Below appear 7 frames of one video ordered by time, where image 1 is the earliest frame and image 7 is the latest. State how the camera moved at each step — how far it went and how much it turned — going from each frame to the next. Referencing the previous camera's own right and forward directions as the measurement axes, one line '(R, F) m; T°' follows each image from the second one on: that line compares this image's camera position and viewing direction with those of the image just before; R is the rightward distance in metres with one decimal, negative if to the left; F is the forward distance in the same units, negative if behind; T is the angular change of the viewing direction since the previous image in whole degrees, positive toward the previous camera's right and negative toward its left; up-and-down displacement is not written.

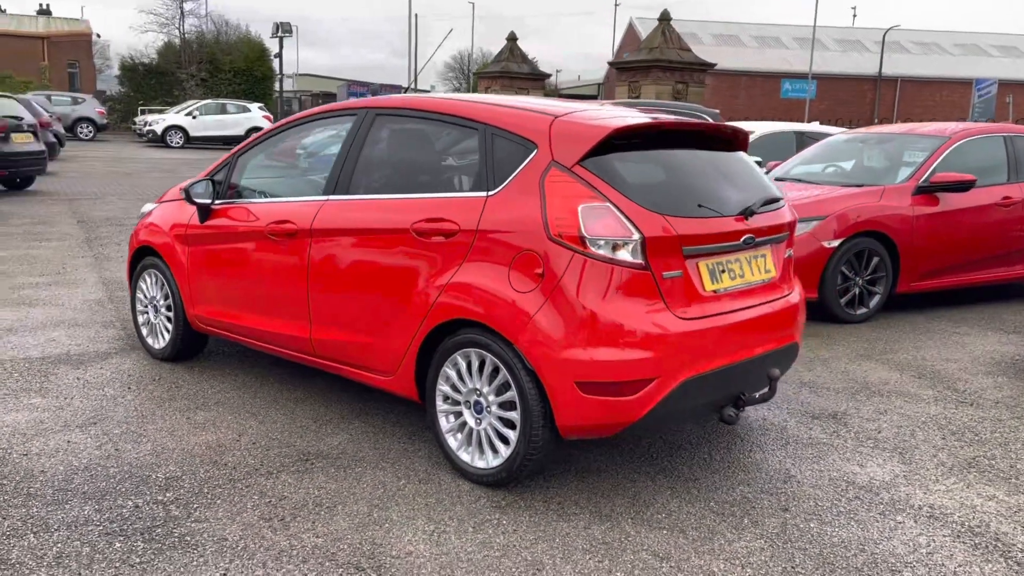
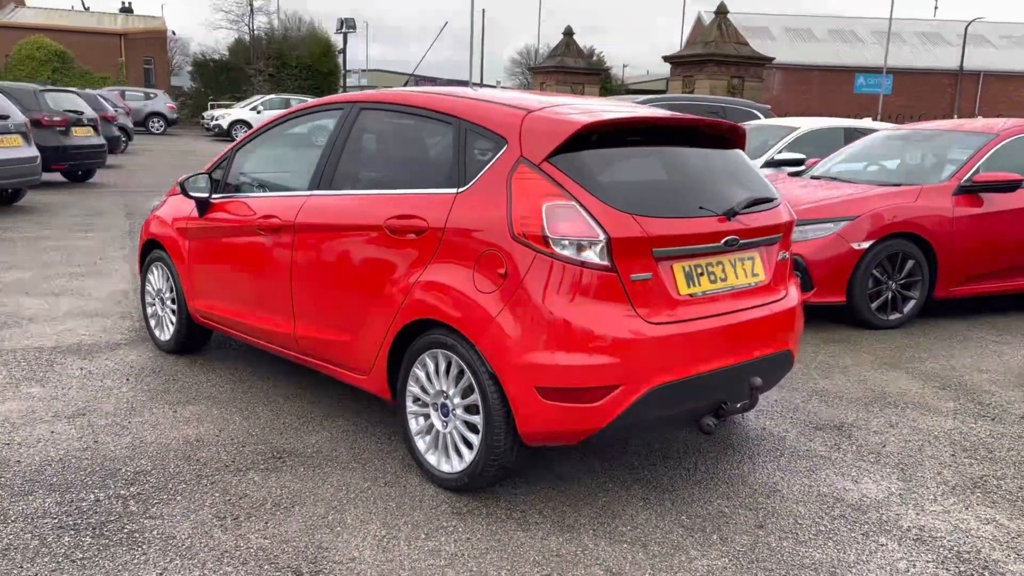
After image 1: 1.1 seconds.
(+0.4, +0.1) m; -4°
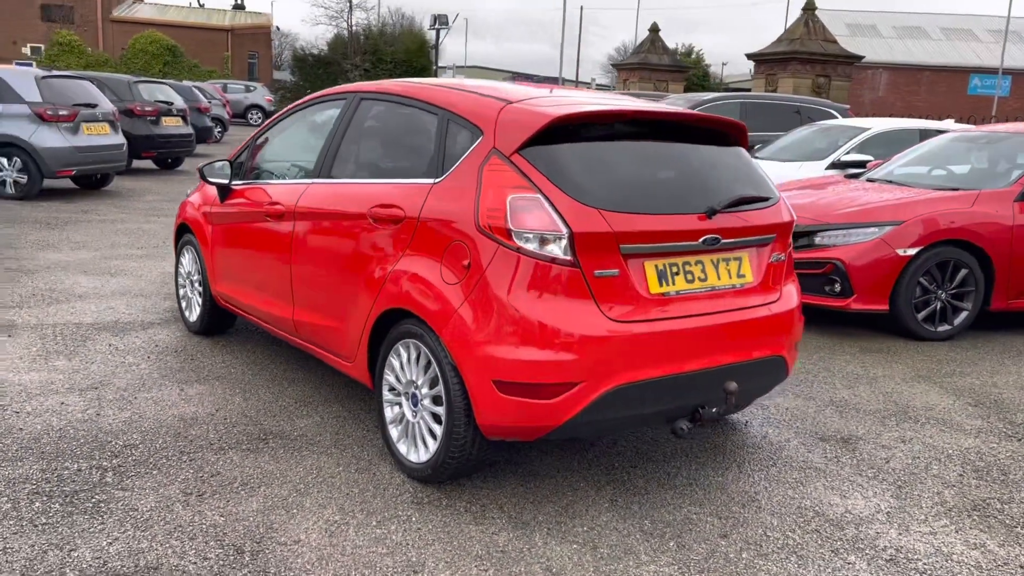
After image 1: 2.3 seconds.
(+0.4, 0.0) m; -6°
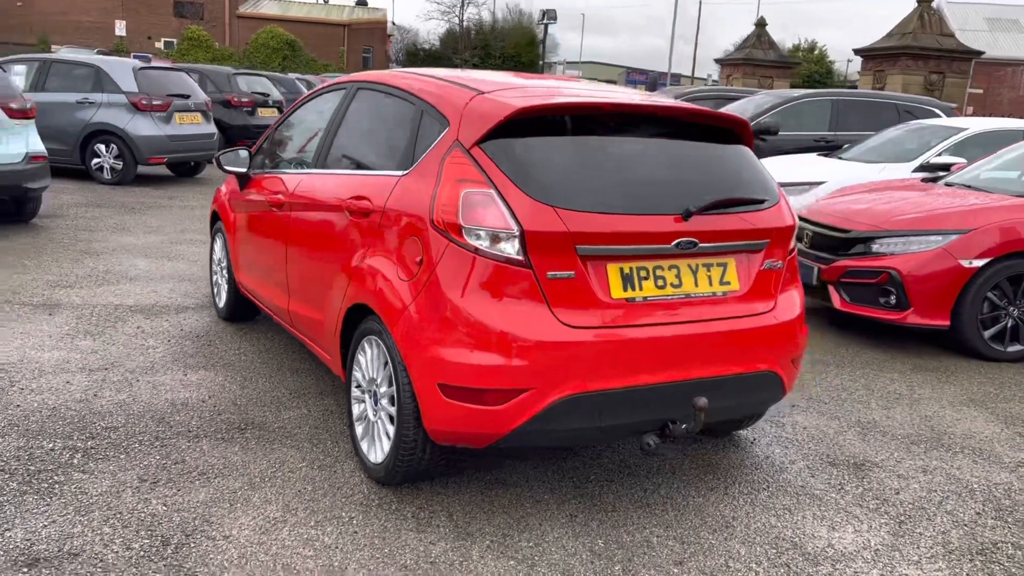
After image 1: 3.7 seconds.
(+0.5, +0.2) m; -7°
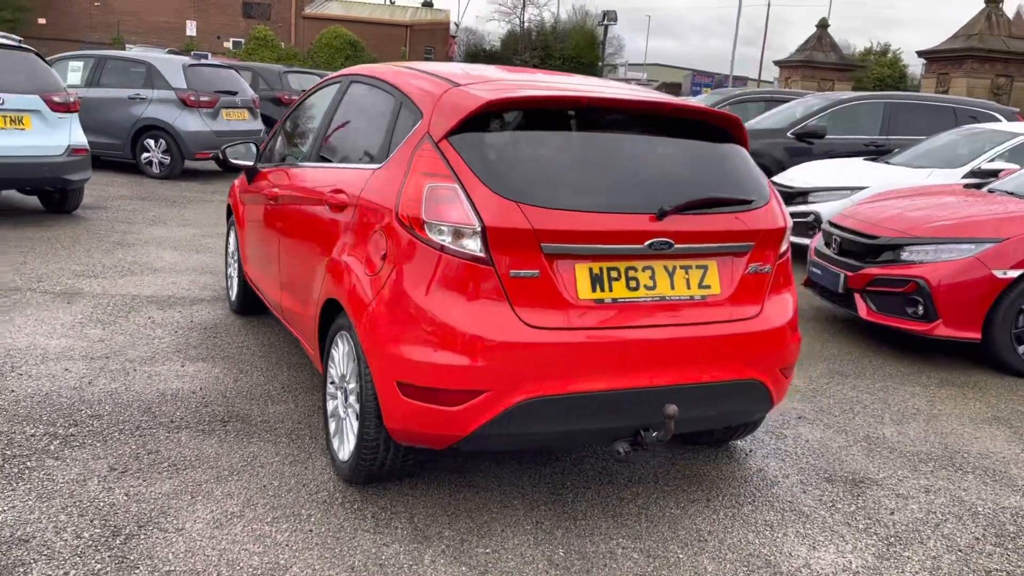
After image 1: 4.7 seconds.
(+0.3, +0.1) m; -4°
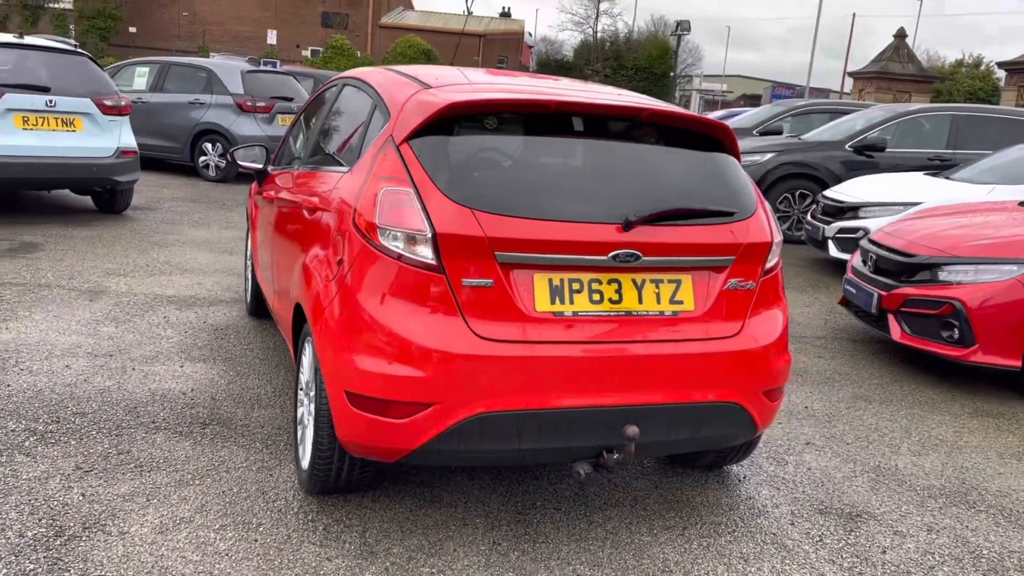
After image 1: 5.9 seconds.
(+0.4, +0.1) m; -5°
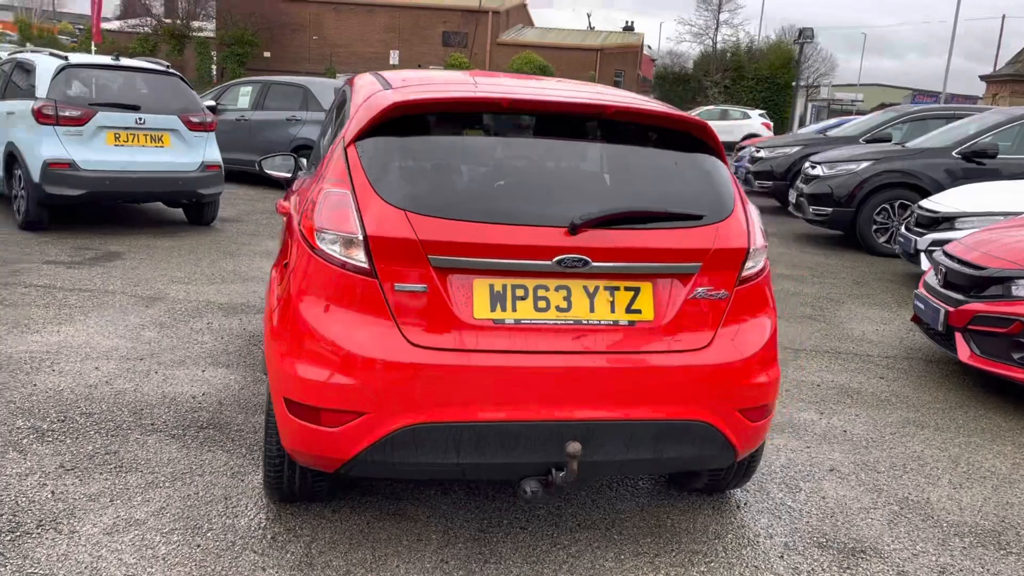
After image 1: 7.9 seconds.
(+0.5, +0.2) m; -8°
